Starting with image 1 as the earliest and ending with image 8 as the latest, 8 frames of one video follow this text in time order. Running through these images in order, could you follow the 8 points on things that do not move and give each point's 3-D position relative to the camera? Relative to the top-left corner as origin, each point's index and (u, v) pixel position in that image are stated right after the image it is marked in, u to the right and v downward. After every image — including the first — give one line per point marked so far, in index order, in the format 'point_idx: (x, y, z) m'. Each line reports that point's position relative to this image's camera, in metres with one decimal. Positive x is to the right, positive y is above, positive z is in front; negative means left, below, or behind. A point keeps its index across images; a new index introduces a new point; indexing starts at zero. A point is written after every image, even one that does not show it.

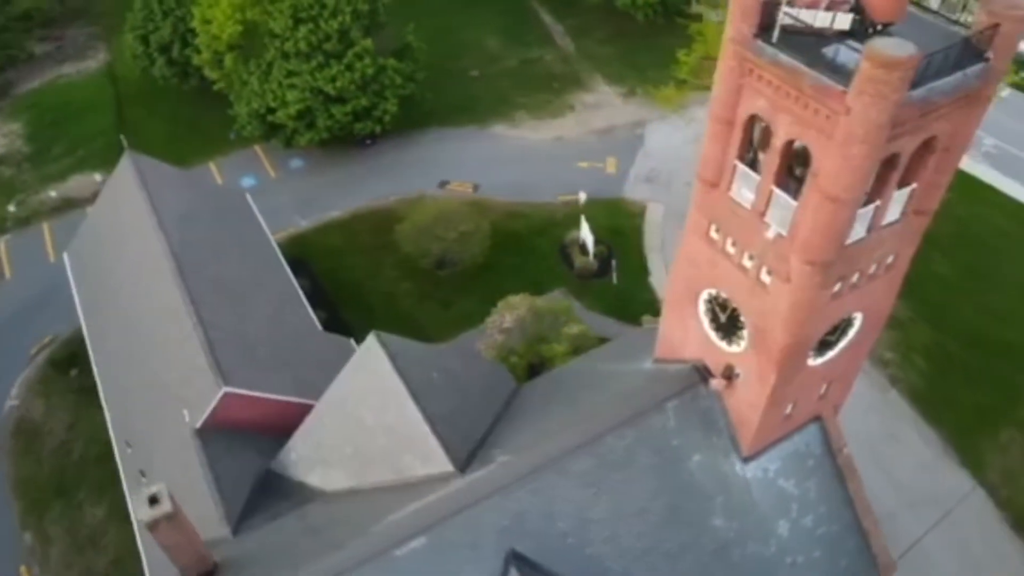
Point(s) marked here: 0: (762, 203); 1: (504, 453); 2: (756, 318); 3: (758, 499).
0: (+5.2, +1.7, +15.5) m
1: (-0.1, -4.2, +18.7) m
2: (+5.4, -0.7, +16.6) m
3: (+6.3, -5.5, +19.5) m
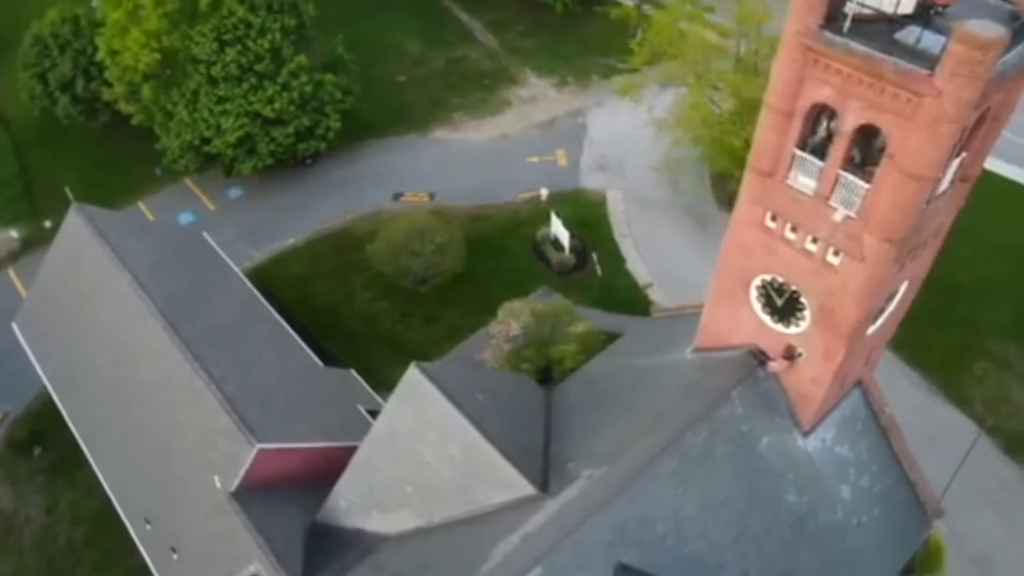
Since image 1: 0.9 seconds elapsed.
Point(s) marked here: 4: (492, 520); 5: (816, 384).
0: (+6.7, +2.1, +15.9) m
1: (+1.8, -4.4, +18.5) m
2: (+7.1, -0.2, +17.1) m
3: (+8.2, -4.8, +20.1) m
4: (-0.4, -5.7, +18.5) m
5: (+7.6, -2.4, +18.7) m
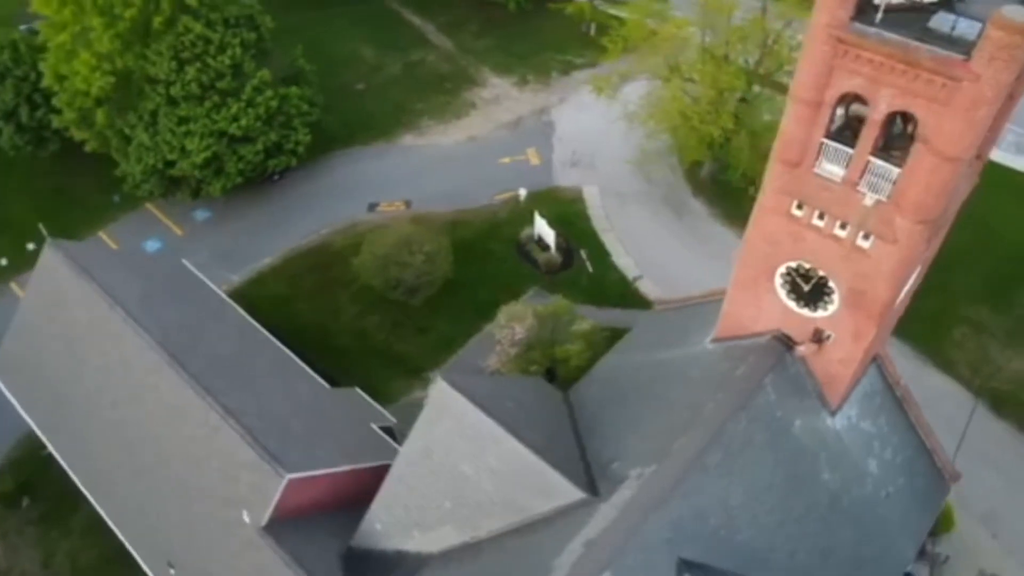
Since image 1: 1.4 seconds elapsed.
0: (+7.5, +2.5, +16.3) m
1: (+3.0, -4.4, +18.6) m
2: (+8.0, +0.1, +17.6) m
3: (+9.3, -4.3, +20.7) m
4: (+0.8, -5.9, +18.4) m
5: (+8.5, -2.0, +19.2) m
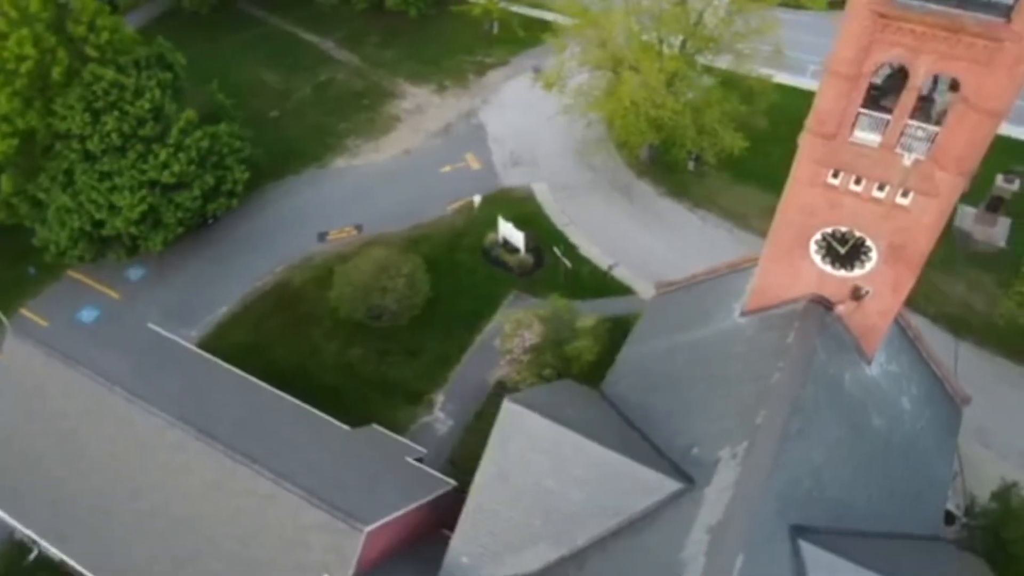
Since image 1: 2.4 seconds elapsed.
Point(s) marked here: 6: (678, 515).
0: (+8.8, +3.5, +17.4) m
1: (+5.2, -4.1, +19.1) m
2: (+9.5, +1.3, +18.8) m
3: (+11.0, -3.0, +22.1) m
4: (+3.4, -5.9, +18.6) m
5: (+10.1, -0.7, +20.5) m
6: (+4.0, -5.5, +18.2) m
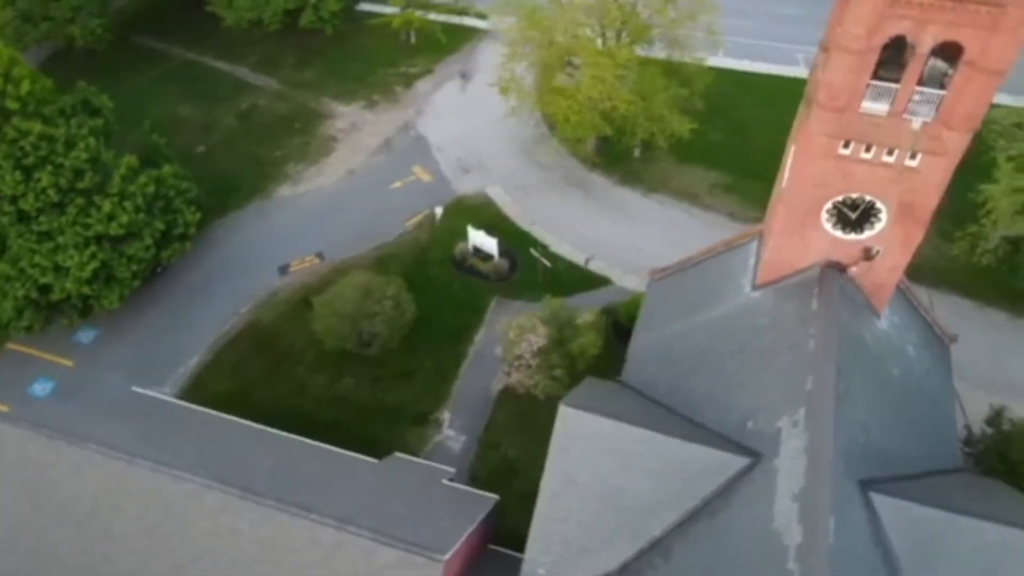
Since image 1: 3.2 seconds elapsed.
0: (+9.6, +4.5, +18.6) m
1: (+6.9, -3.5, +19.9) m
2: (+10.4, +2.4, +20.1) m
3: (+12.0, -1.6, +23.6) m
4: (+5.4, -5.5, +19.1) m
5: (+11.1, +0.5, +21.9) m
6: (+6.1, -5.0, +18.8) m
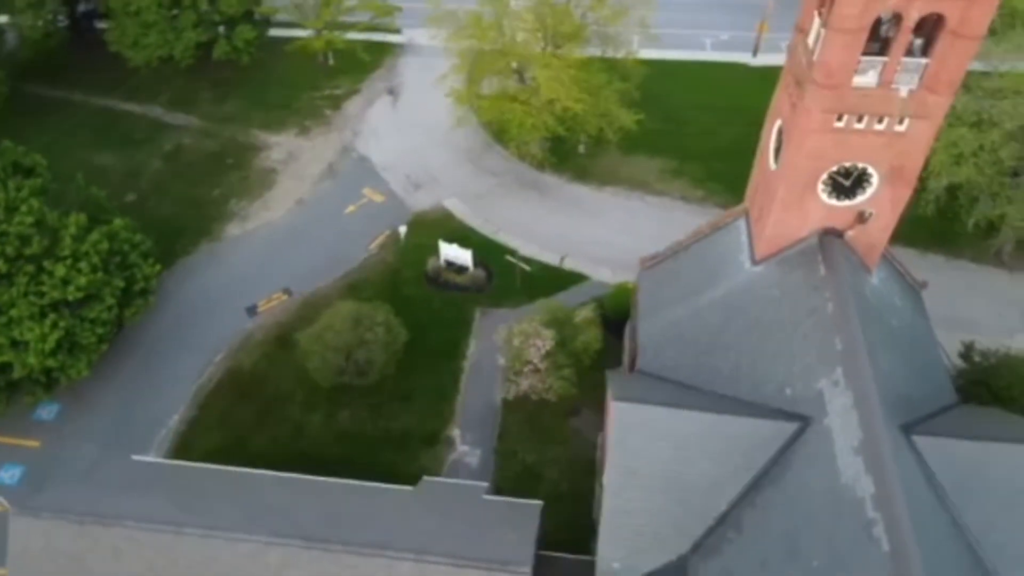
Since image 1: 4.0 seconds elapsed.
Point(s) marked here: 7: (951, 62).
0: (+10.1, +5.7, +20.1) m
1: (+8.4, -2.7, +21.1) m
2: (+11.0, +3.7, +21.7) m
3: (+12.7, -0.2, +25.4) m
4: (+7.3, -4.9, +20.1) m
5: (+11.6, +1.8, +23.6) m
6: (+7.9, -4.3, +19.9) m
7: (+11.5, +5.9, +19.6) m
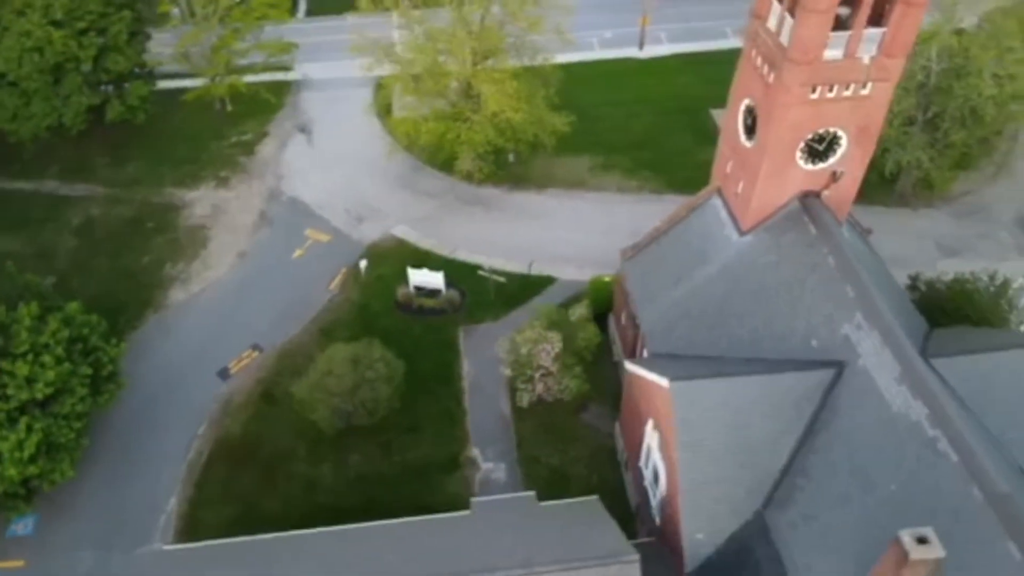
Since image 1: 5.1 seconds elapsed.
0: (+10.2, +7.2, +22.5) m
1: (+9.9, -1.3, +23.1) m
2: (+11.2, +5.3, +24.2) m
3: (+12.8, +1.7, +28.2) m
4: (+9.4, -3.6, +22.0) m
5: (+11.8, +3.6, +26.1) m
6: (+9.9, -3.0, +21.9) m
7: (+11.6, +7.7, +22.2) m
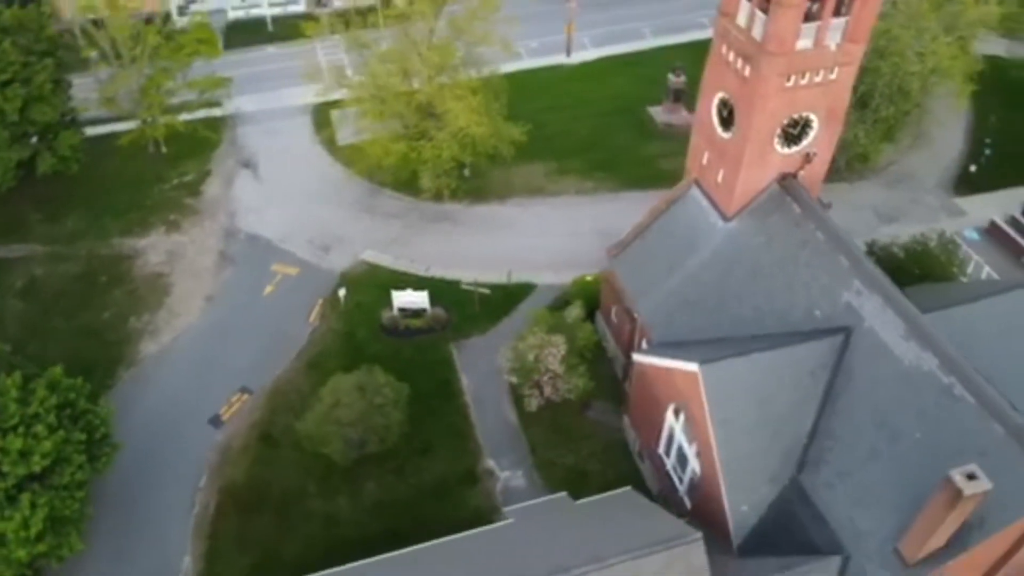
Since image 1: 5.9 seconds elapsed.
0: (+10.0, +8.1, +24.3) m
1: (+10.6, -0.4, +24.8) m
2: (+11.0, +6.3, +26.1) m
3: (+12.6, +2.9, +30.2) m
4: (+10.5, -2.7, +23.6) m
5: (+11.6, +4.6, +28.1) m
6: (+11.0, -2.0, +23.5) m
7: (+11.3, +8.8, +24.2) m
